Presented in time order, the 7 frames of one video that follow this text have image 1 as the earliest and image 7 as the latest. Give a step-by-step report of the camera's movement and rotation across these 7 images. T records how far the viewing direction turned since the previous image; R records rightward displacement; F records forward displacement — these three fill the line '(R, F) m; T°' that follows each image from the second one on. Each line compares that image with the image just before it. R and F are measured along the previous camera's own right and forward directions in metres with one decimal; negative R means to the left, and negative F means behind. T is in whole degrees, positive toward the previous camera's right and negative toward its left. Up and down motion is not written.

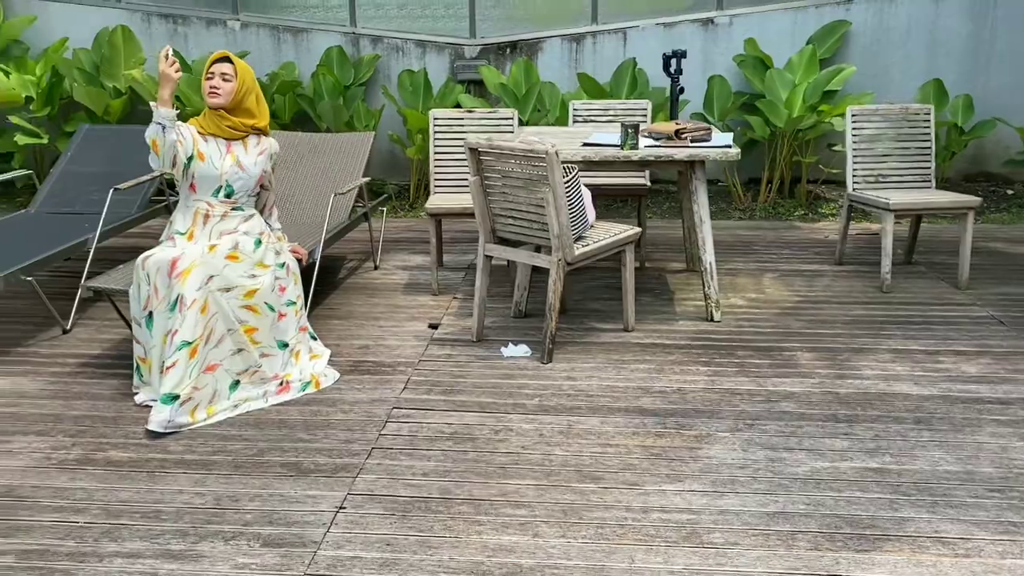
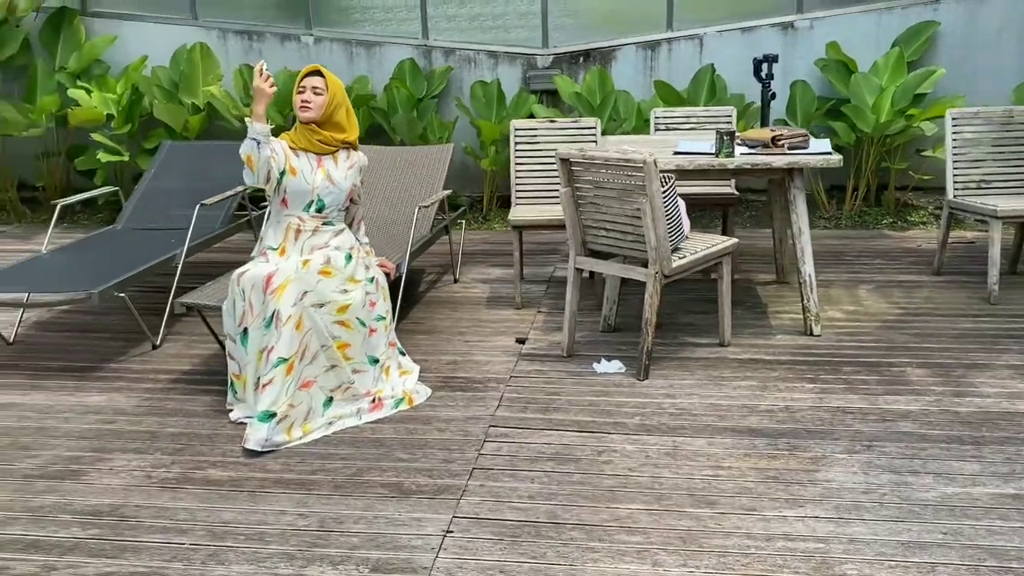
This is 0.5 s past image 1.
(-0.2, +0.1) m; -4°
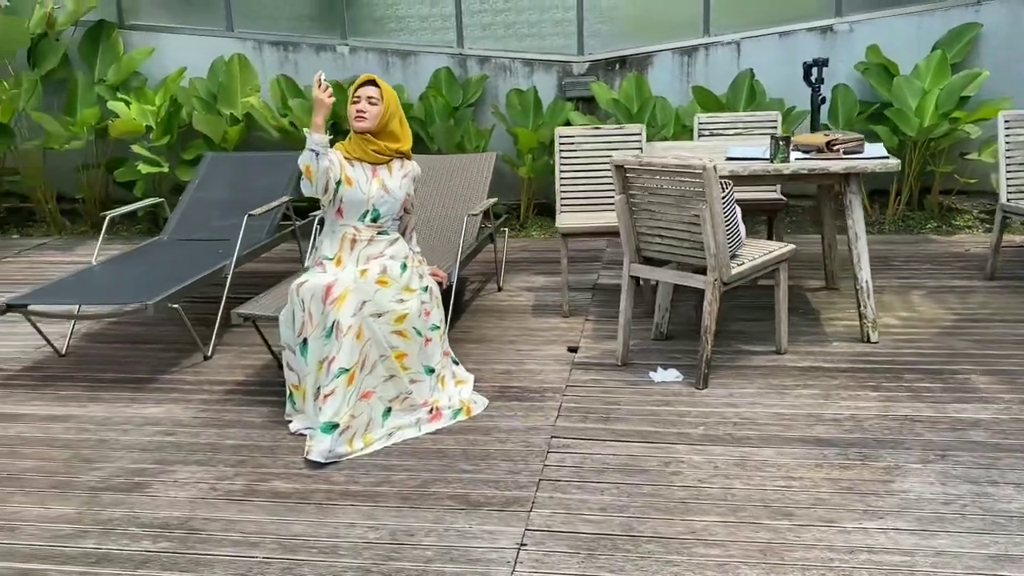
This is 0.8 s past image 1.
(-0.1, 0.0) m; -1°
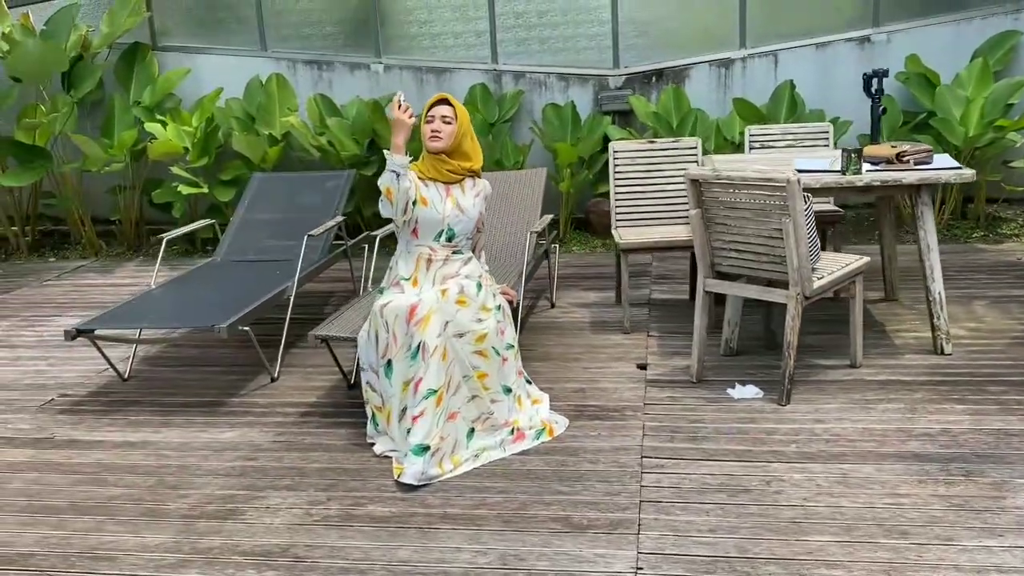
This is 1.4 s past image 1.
(-0.3, 0.0) m; 0°
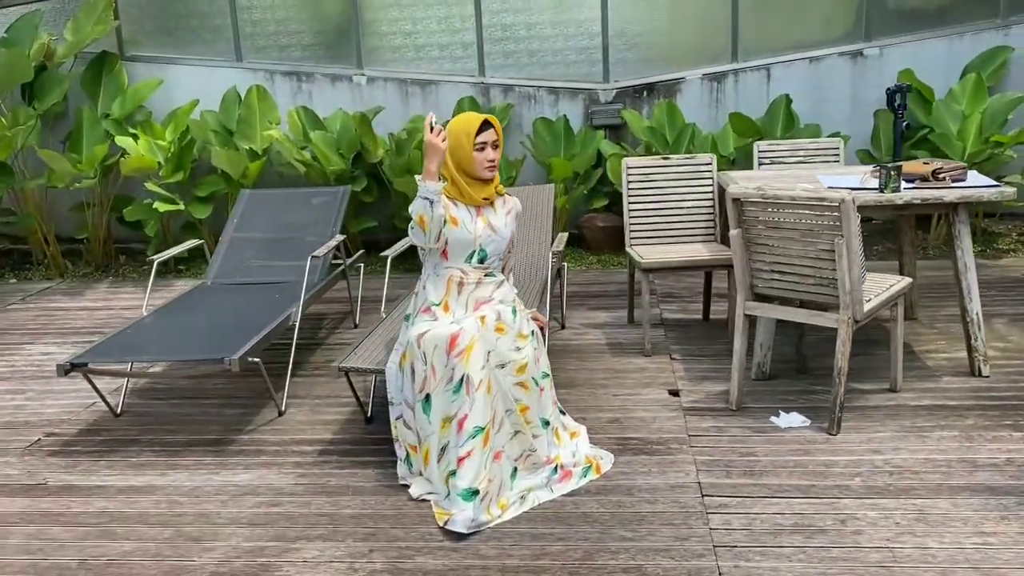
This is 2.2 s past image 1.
(-0.3, +0.2) m; +3°
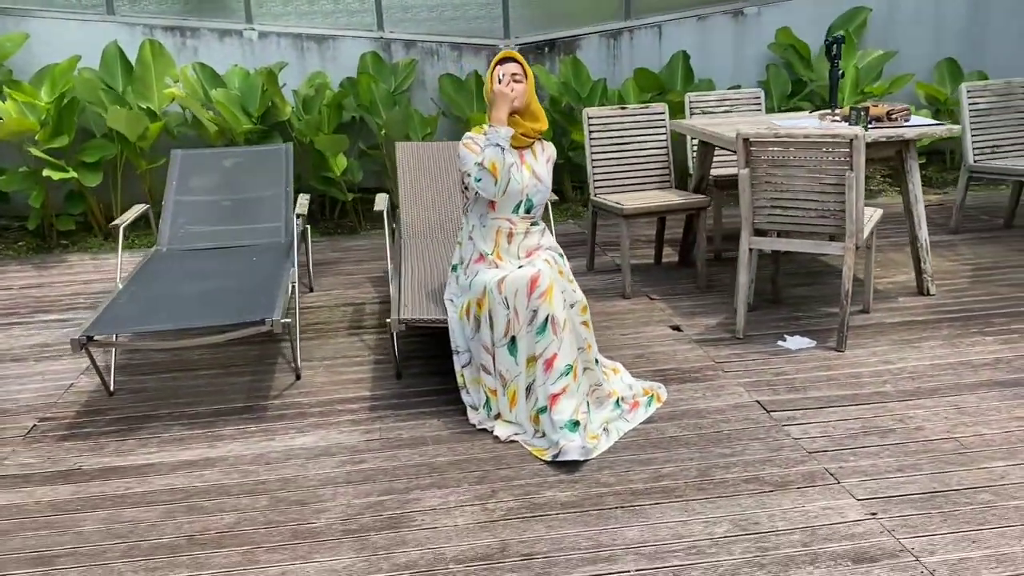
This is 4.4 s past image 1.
(-0.9, +0.1) m; +13°
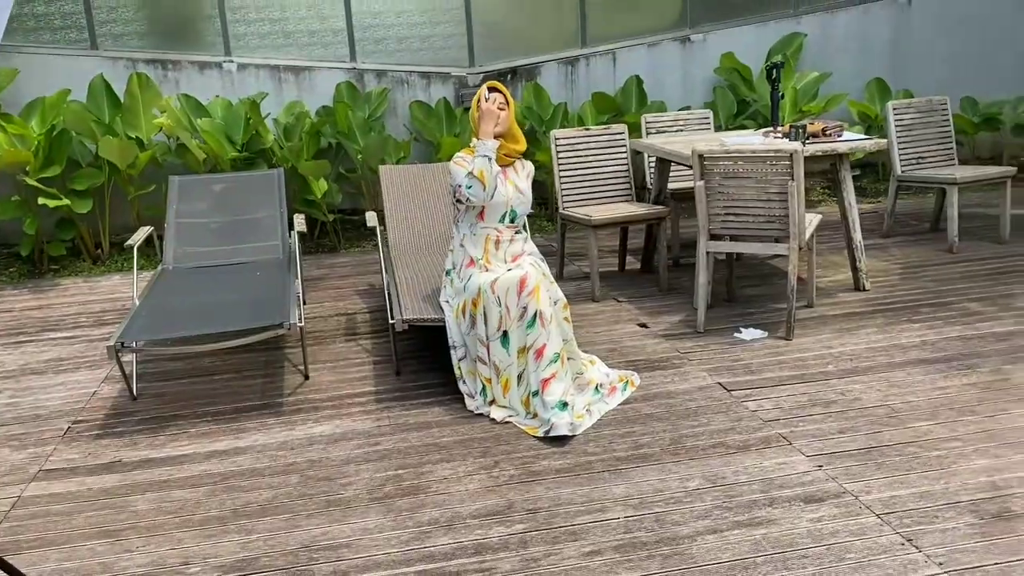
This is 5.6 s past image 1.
(-0.1, -0.4) m; +3°
